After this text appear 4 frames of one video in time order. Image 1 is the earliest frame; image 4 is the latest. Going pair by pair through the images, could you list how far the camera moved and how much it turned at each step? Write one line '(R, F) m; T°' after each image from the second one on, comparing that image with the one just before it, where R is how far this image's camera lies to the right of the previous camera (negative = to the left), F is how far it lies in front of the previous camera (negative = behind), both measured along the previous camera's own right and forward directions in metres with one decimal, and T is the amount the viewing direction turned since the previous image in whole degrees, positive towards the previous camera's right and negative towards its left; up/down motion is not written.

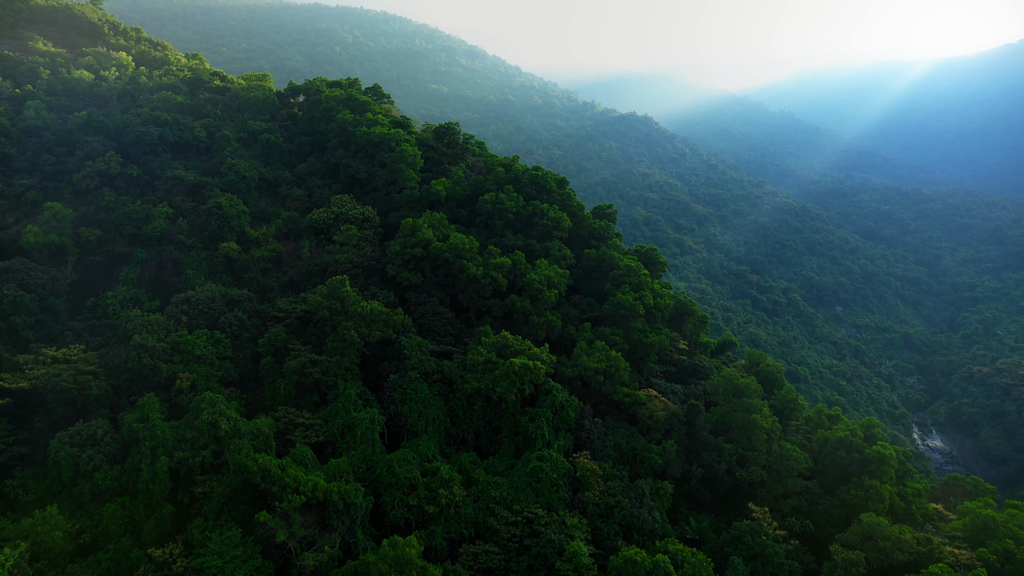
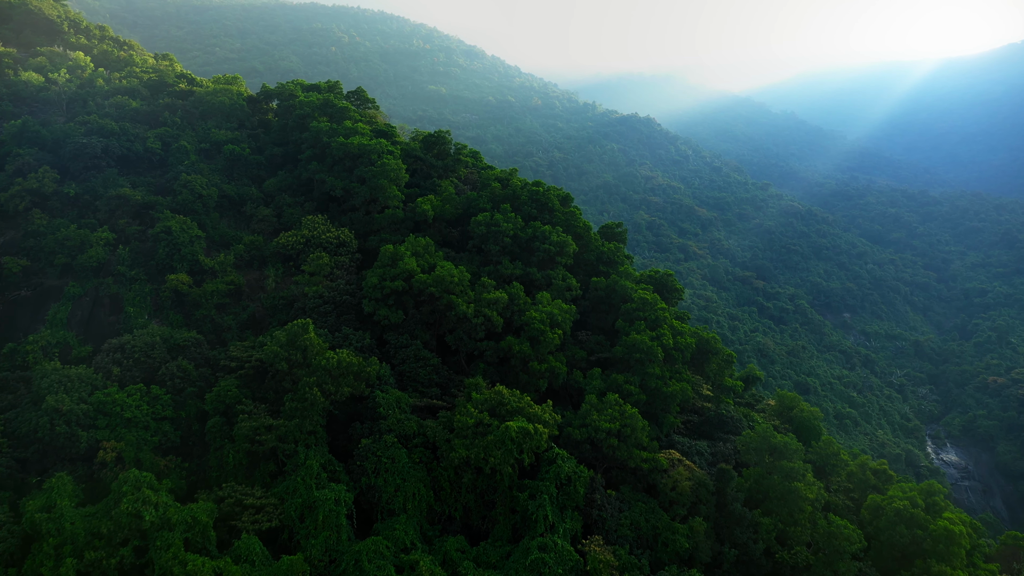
(+0.1, +3.1) m; 0°
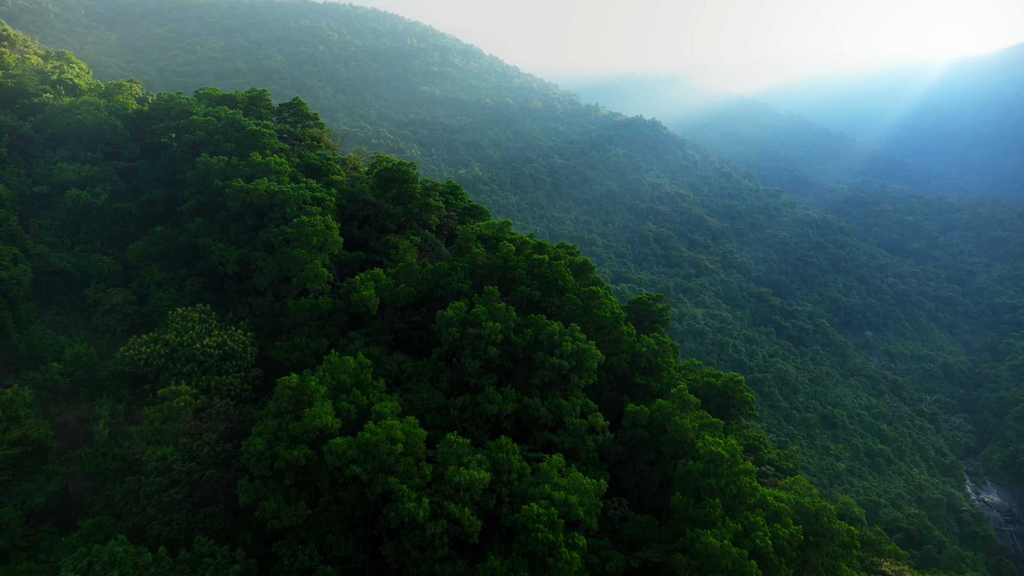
(+0.2, +7.9) m; 0°
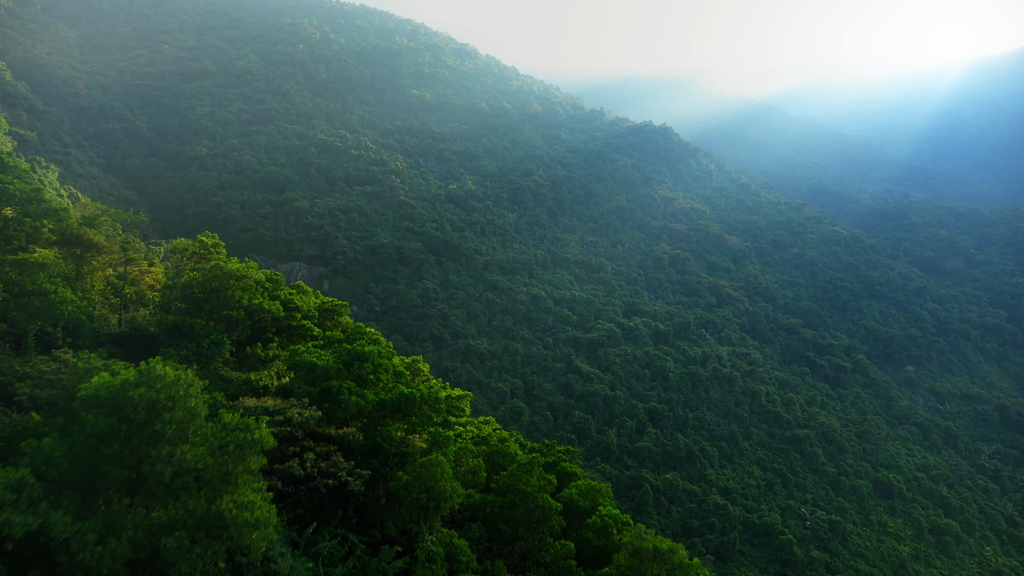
(+0.3, +12.3) m; 0°
